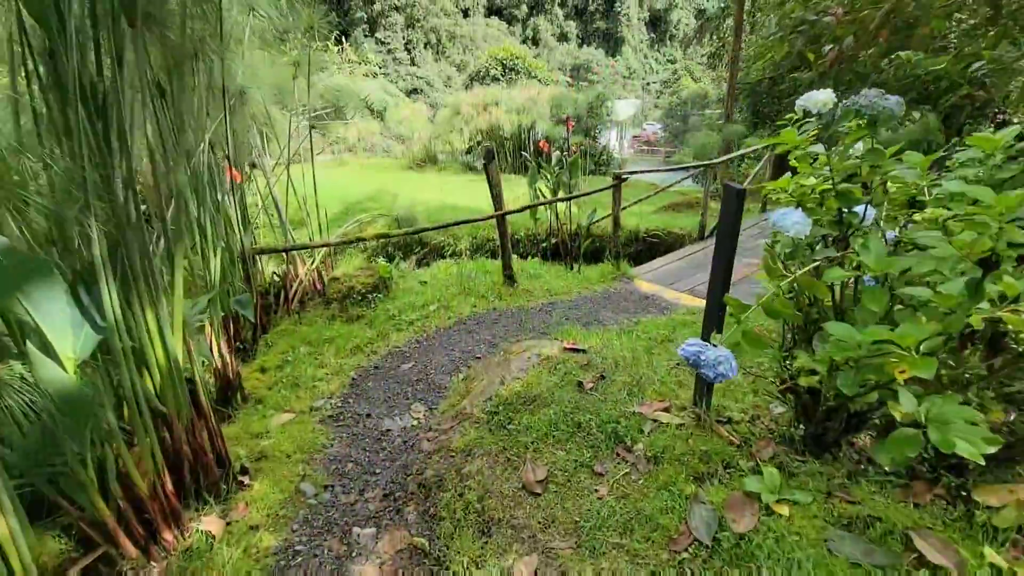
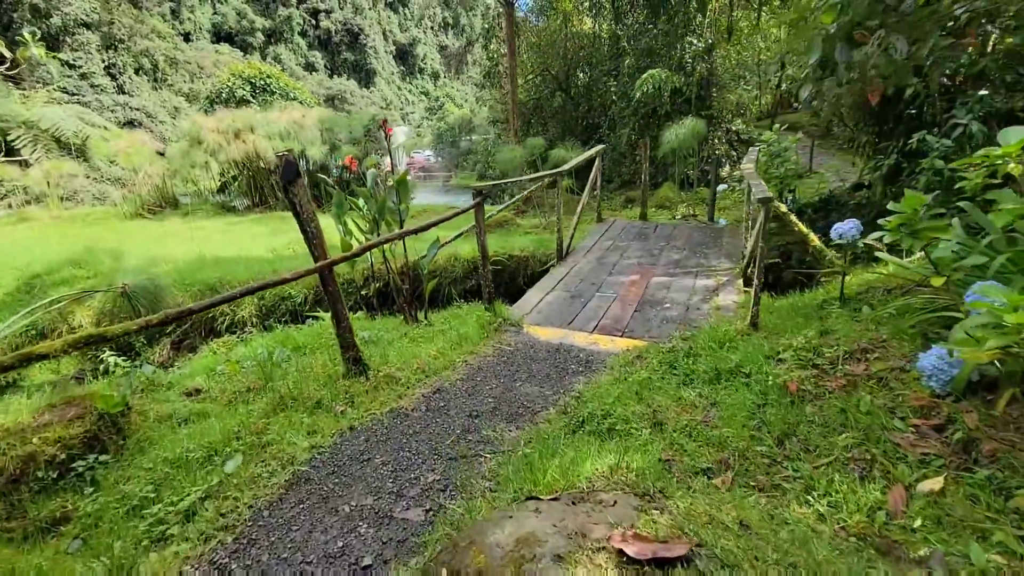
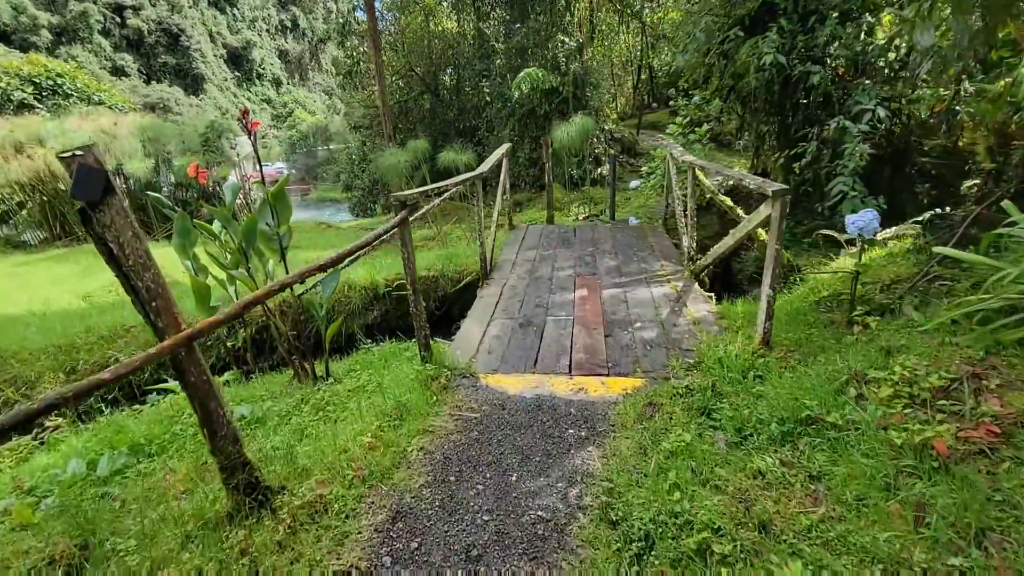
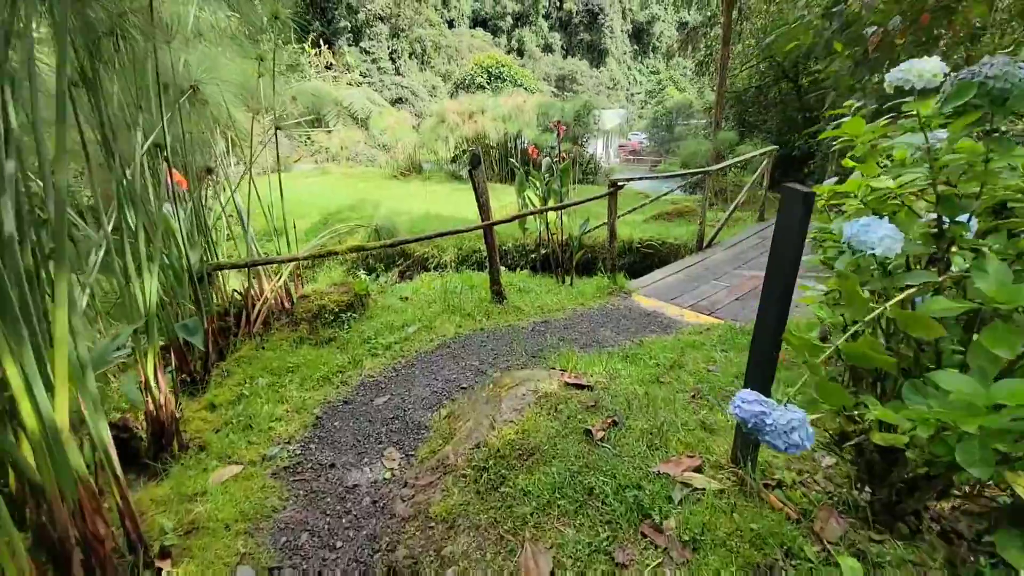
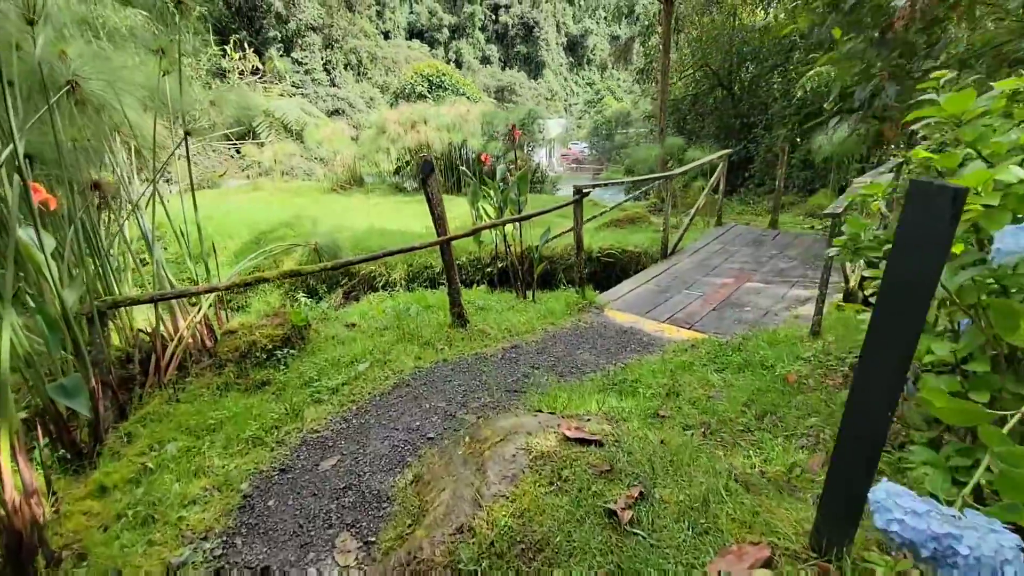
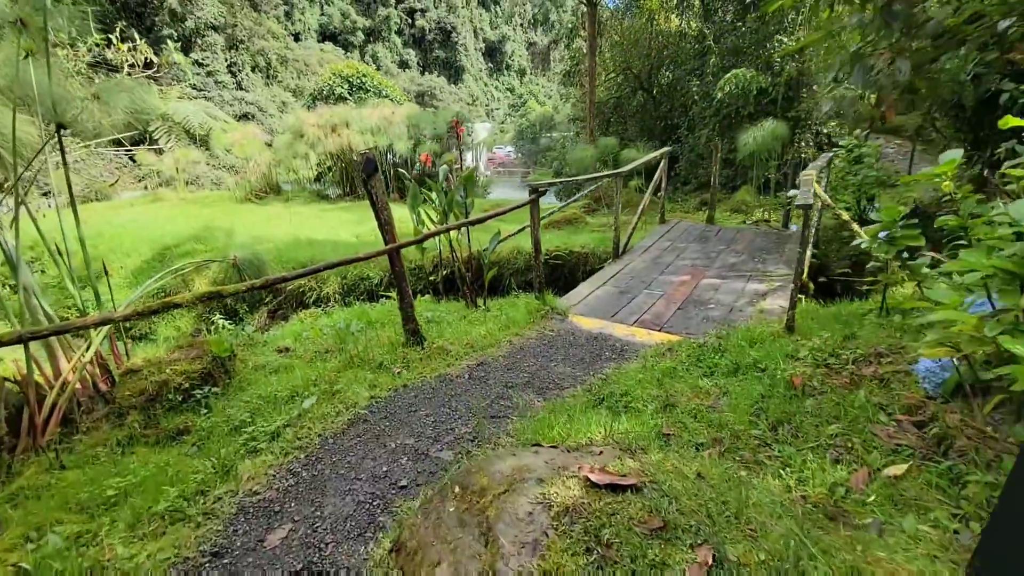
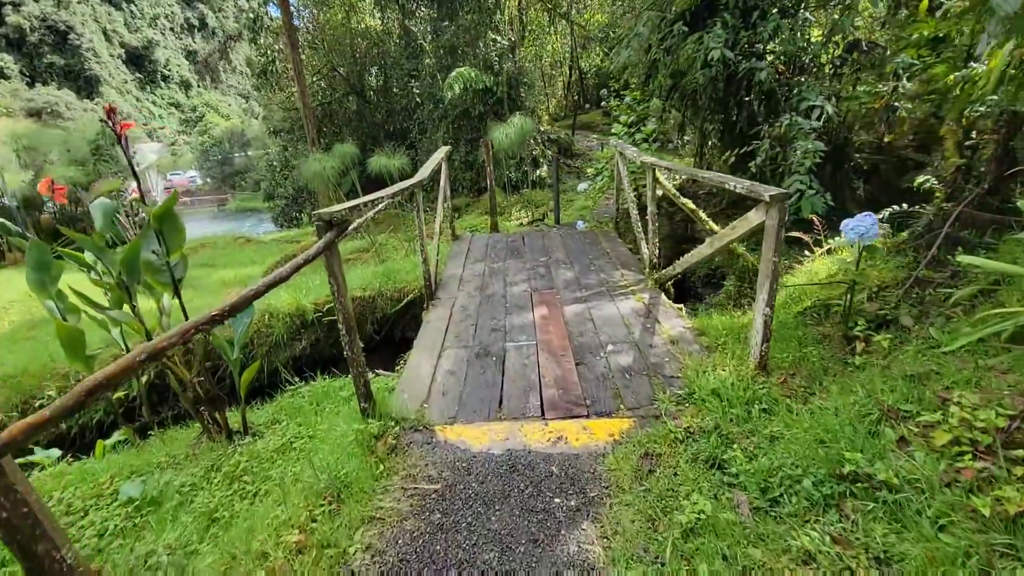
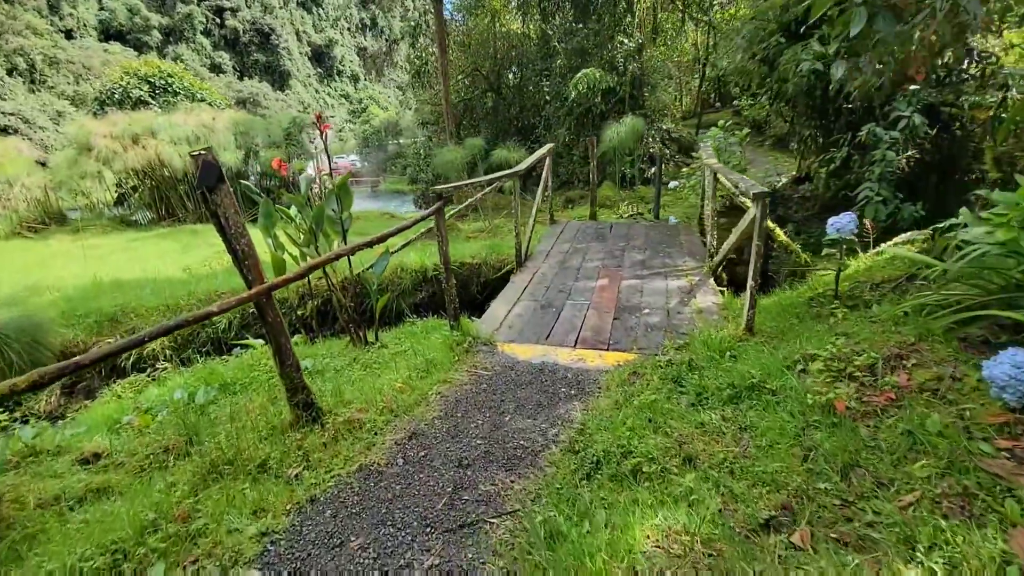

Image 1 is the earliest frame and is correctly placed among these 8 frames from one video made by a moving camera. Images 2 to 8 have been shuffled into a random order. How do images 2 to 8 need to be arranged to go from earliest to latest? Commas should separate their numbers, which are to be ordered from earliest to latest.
4, 5, 6, 2, 8, 3, 7
